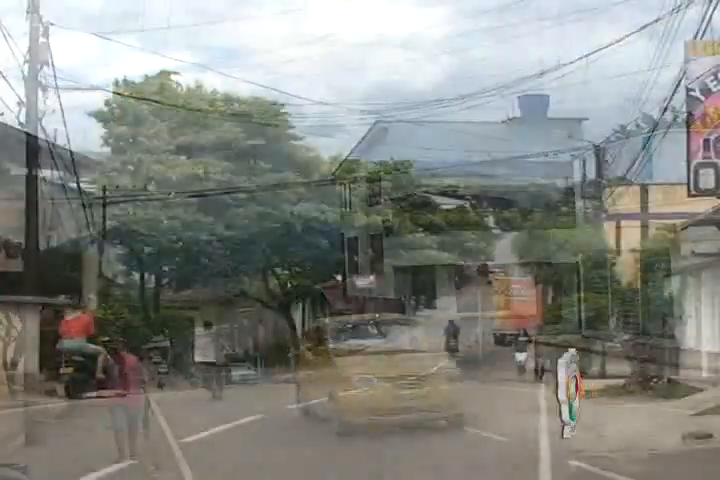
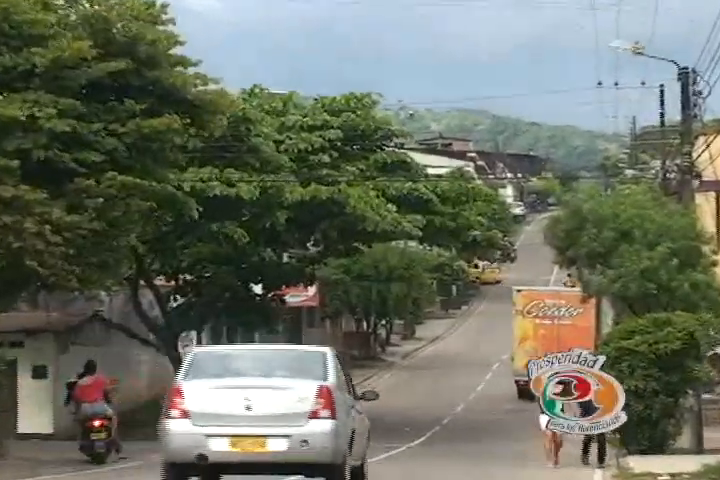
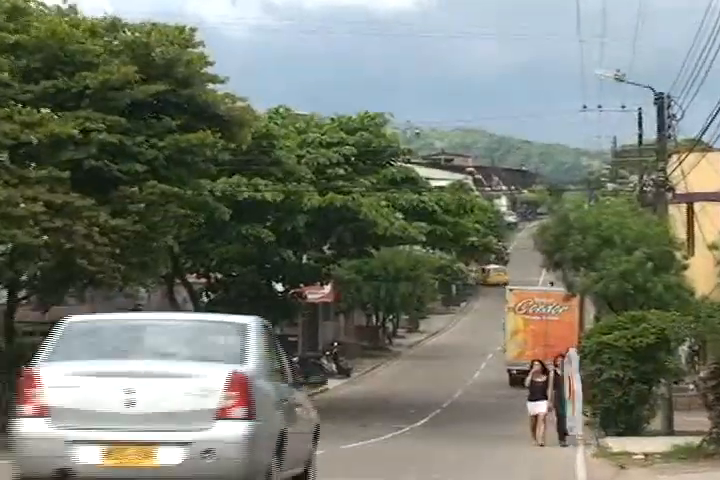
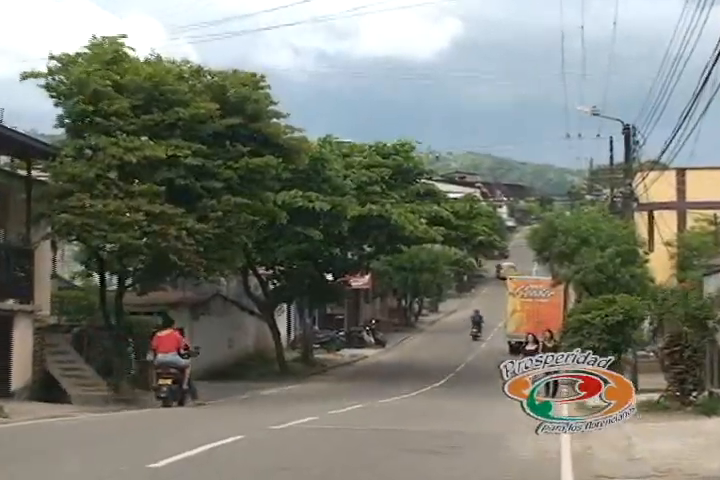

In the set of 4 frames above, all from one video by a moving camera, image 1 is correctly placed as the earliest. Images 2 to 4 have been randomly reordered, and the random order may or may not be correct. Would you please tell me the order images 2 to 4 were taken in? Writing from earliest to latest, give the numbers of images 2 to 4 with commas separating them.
4, 3, 2
